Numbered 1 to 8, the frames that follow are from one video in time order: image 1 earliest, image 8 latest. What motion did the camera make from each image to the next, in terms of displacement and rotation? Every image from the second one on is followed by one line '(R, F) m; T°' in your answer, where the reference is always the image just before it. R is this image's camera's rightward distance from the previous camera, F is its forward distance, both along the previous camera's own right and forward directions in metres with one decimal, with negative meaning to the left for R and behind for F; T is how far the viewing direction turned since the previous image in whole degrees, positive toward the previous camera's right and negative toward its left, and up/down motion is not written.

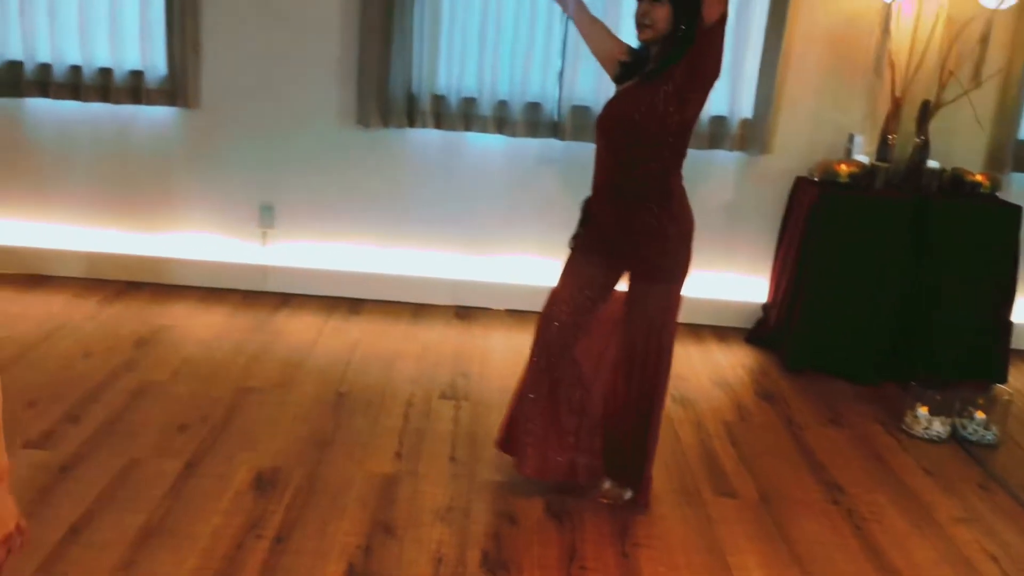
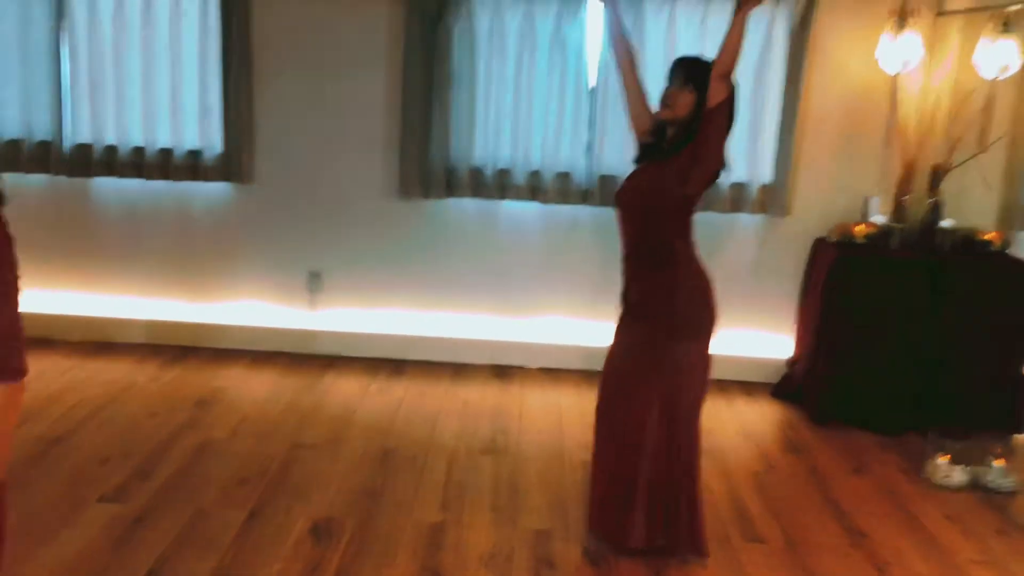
(0.0, -0.2) m; -2°
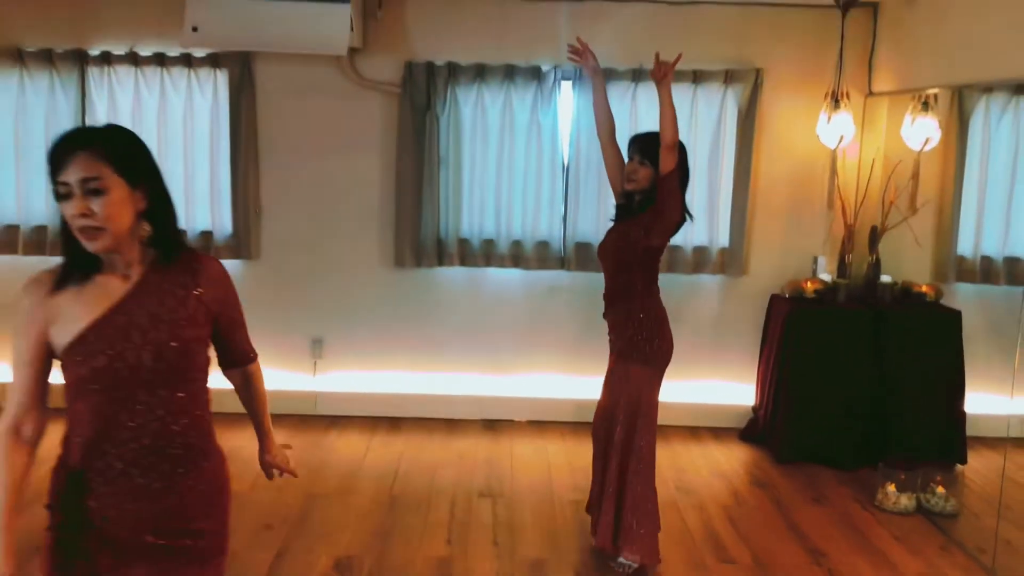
(-0.1, -0.4) m; +2°
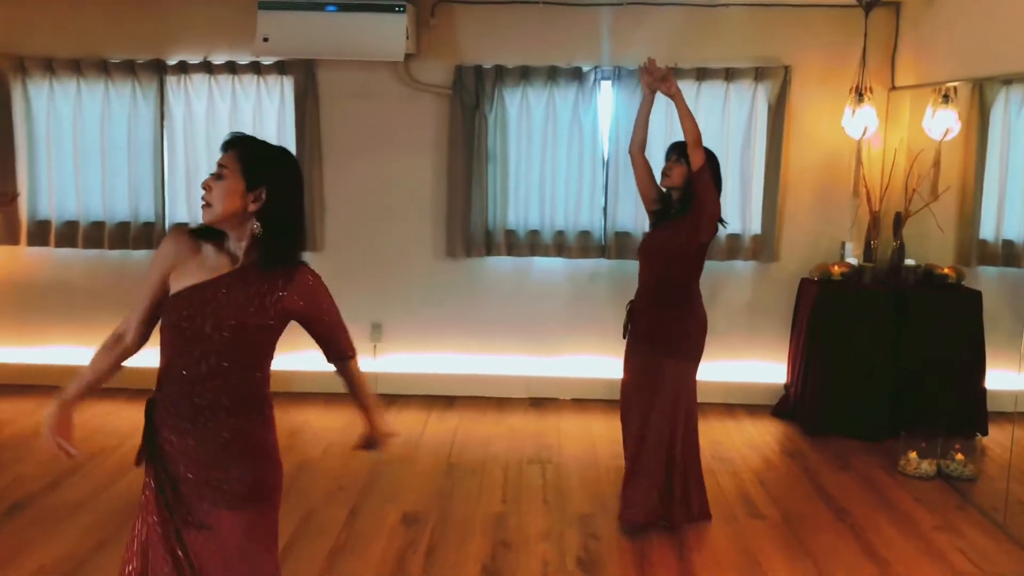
(0.0, -0.3) m; -2°
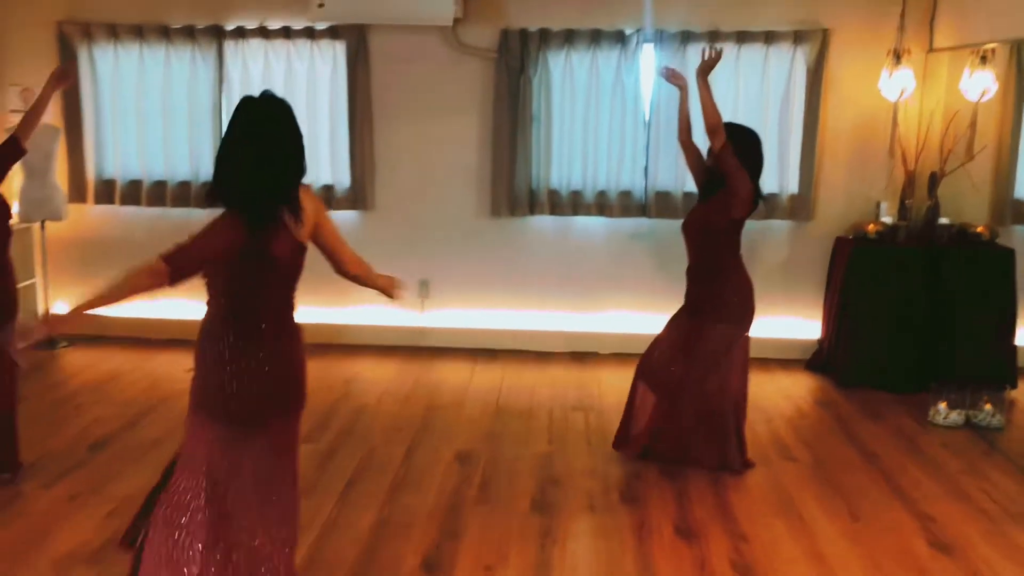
(-0.1, -0.2) m; -2°
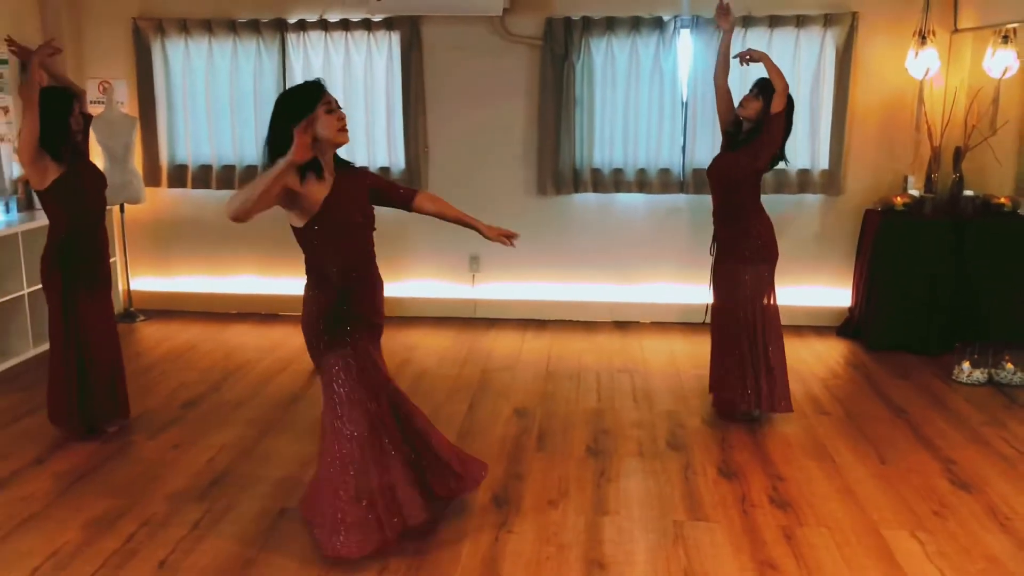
(-0.1, -0.3) m; -2°
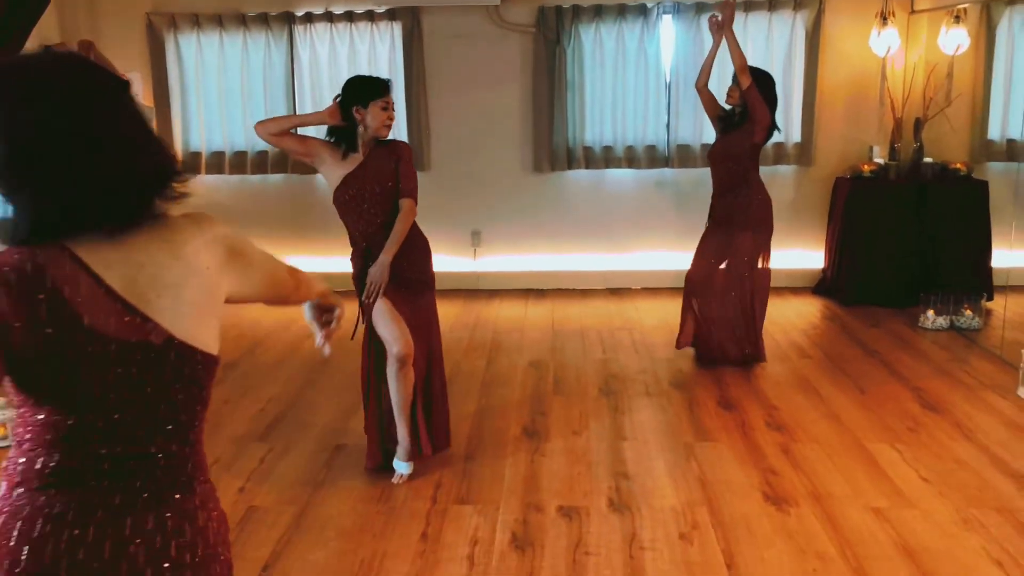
(-0.2, -0.4) m; +2°
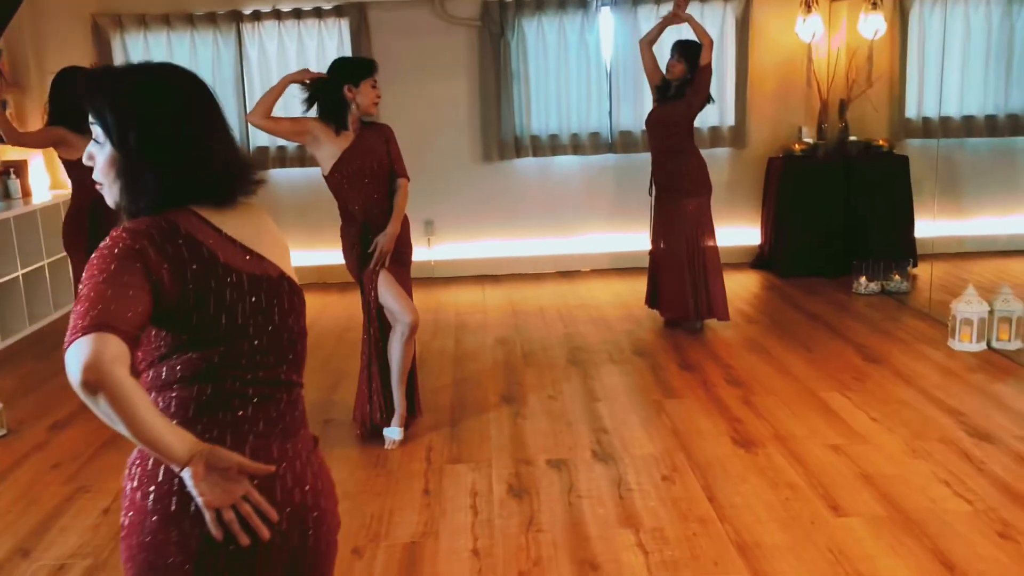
(-0.2, -0.2) m; +5°
